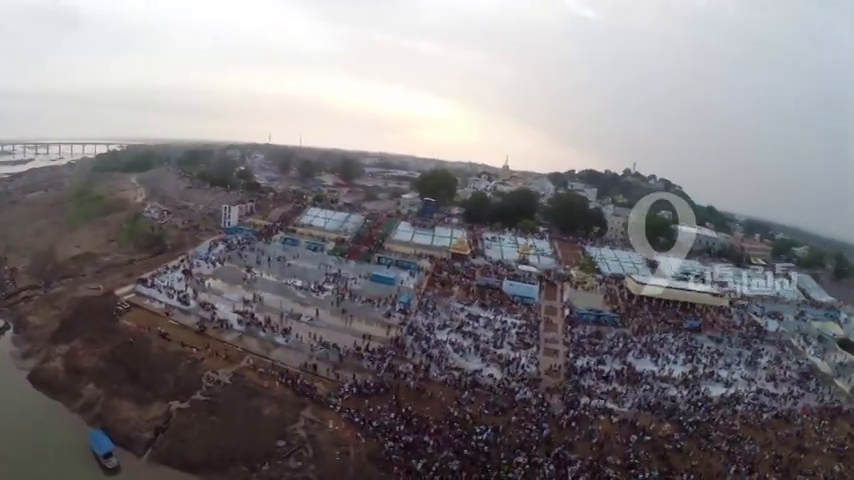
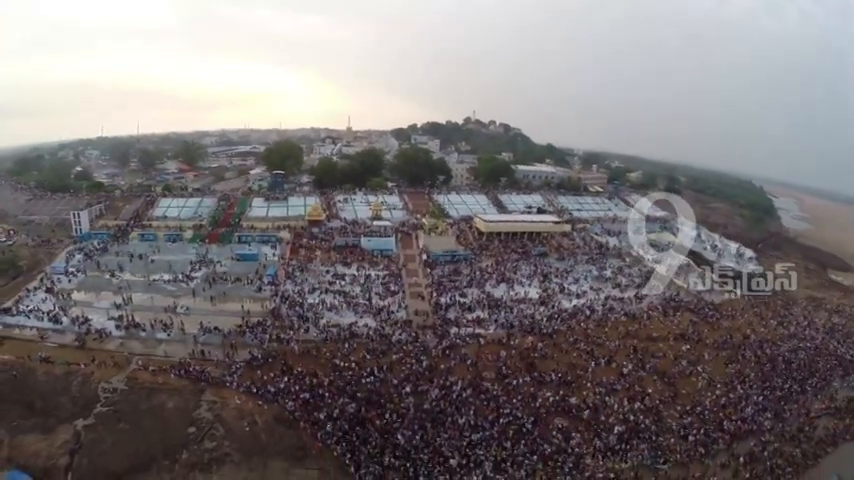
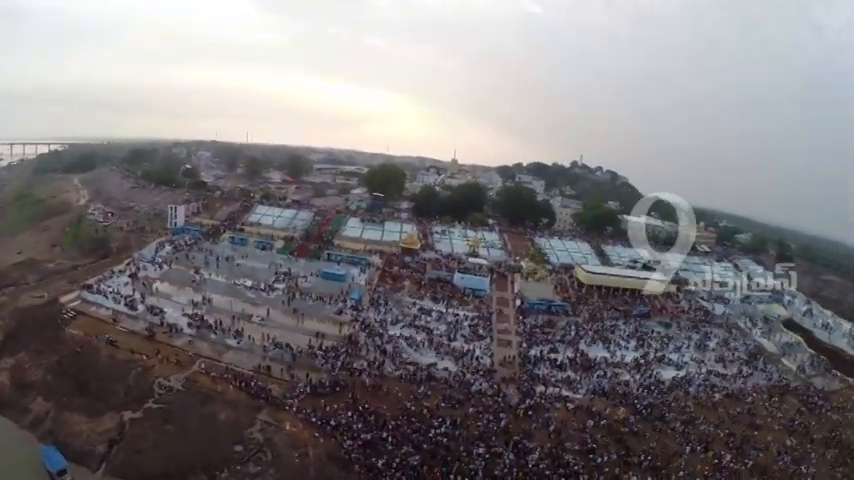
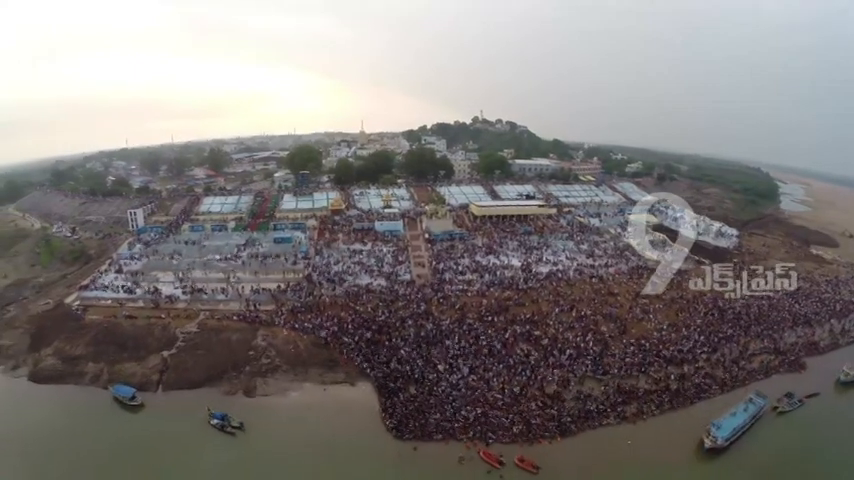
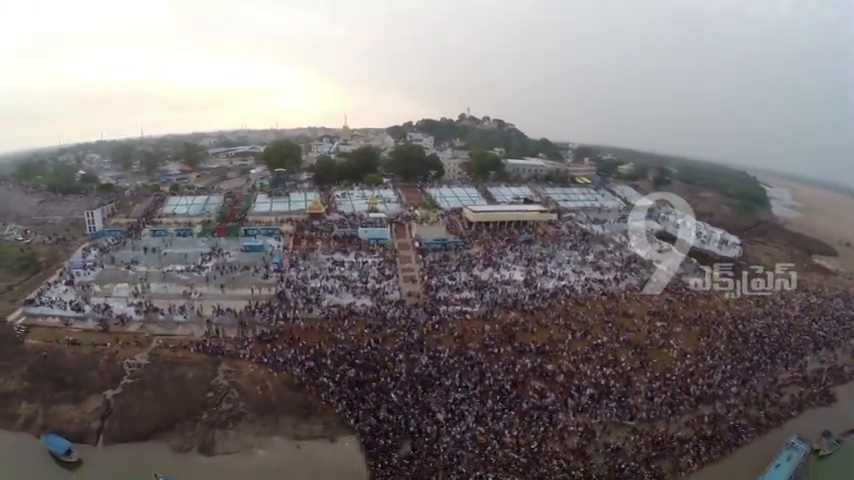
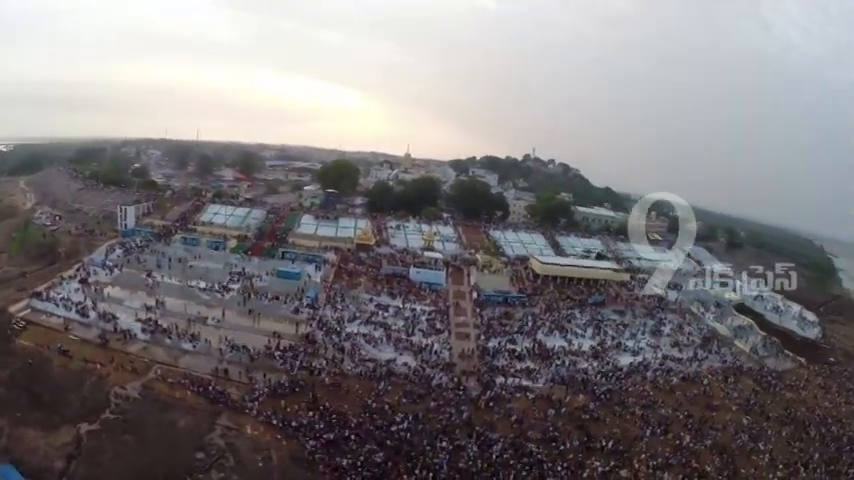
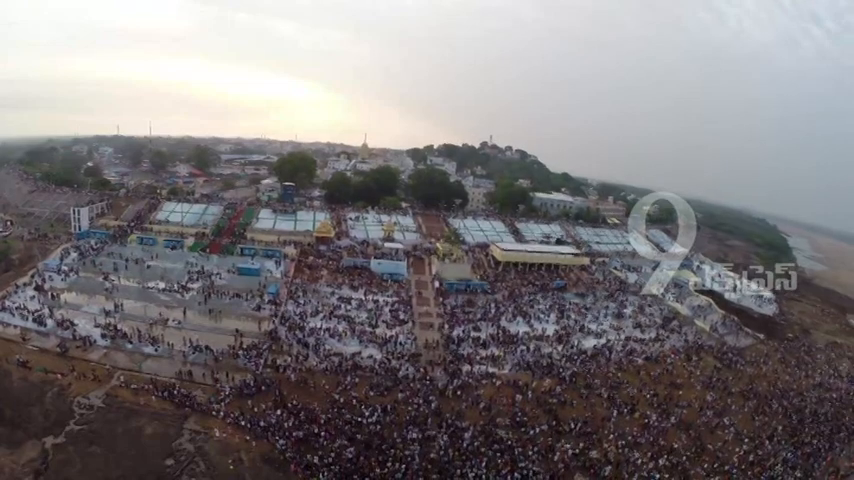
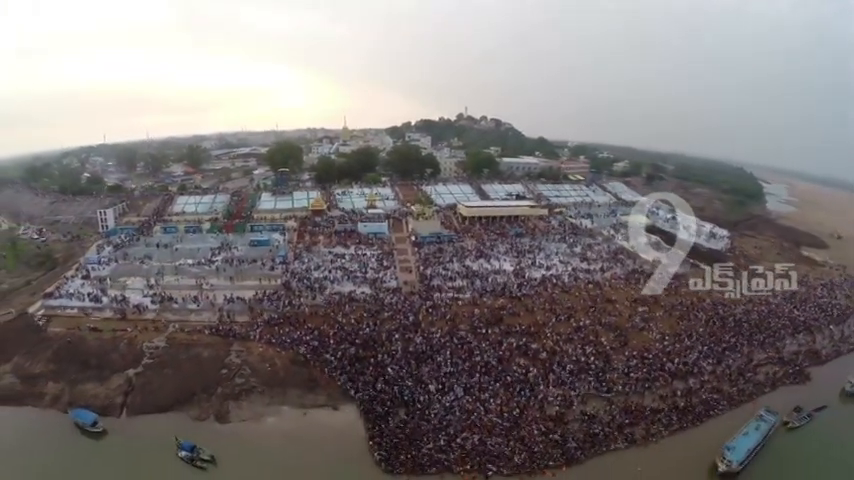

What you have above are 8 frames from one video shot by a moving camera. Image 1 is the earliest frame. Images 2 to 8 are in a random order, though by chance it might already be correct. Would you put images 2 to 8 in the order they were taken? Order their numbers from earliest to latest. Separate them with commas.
3, 6, 7, 2, 5, 8, 4
